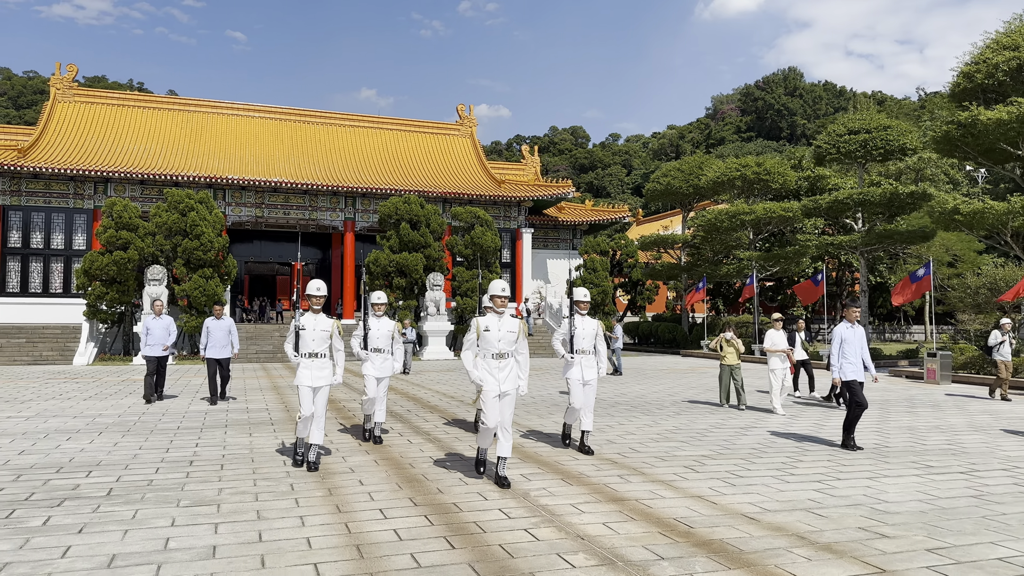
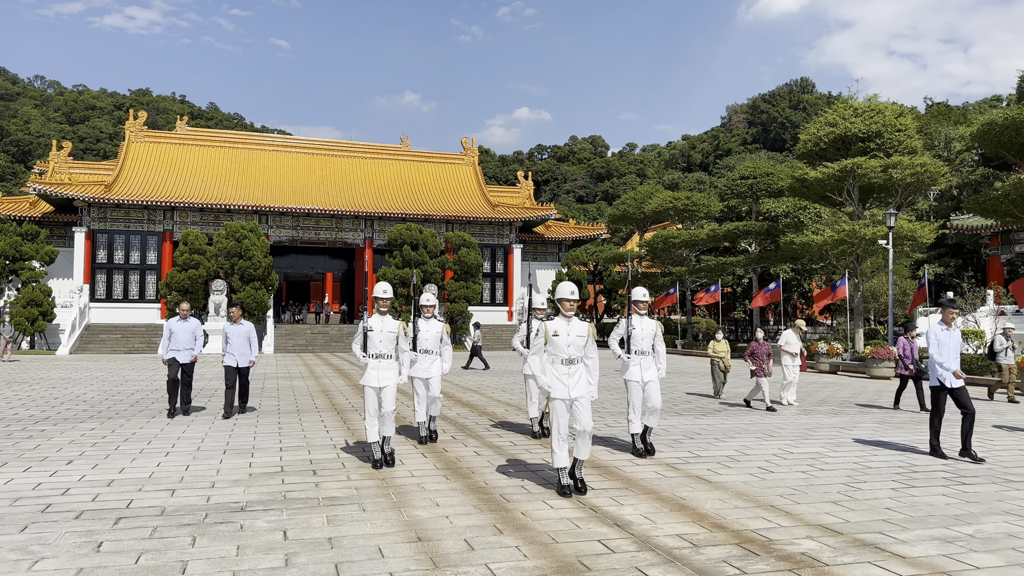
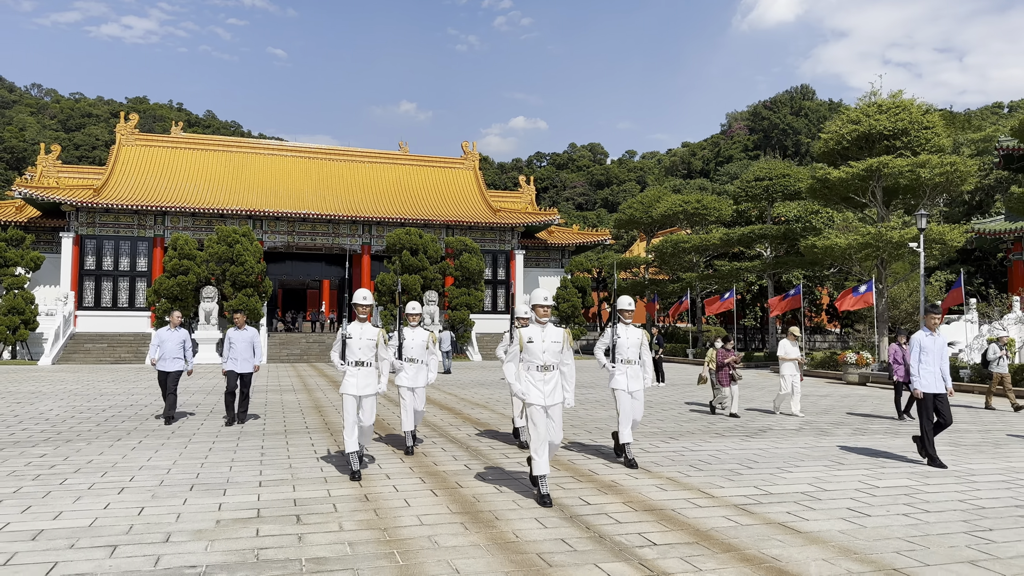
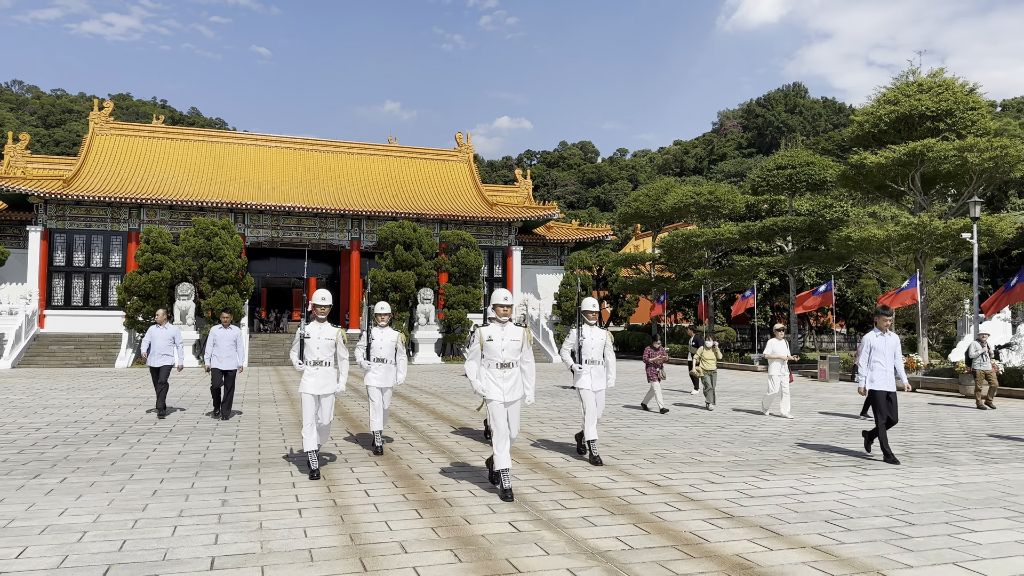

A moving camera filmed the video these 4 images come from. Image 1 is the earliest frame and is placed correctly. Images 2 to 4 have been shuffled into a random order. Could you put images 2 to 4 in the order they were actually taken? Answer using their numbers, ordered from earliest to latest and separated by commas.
4, 3, 2
